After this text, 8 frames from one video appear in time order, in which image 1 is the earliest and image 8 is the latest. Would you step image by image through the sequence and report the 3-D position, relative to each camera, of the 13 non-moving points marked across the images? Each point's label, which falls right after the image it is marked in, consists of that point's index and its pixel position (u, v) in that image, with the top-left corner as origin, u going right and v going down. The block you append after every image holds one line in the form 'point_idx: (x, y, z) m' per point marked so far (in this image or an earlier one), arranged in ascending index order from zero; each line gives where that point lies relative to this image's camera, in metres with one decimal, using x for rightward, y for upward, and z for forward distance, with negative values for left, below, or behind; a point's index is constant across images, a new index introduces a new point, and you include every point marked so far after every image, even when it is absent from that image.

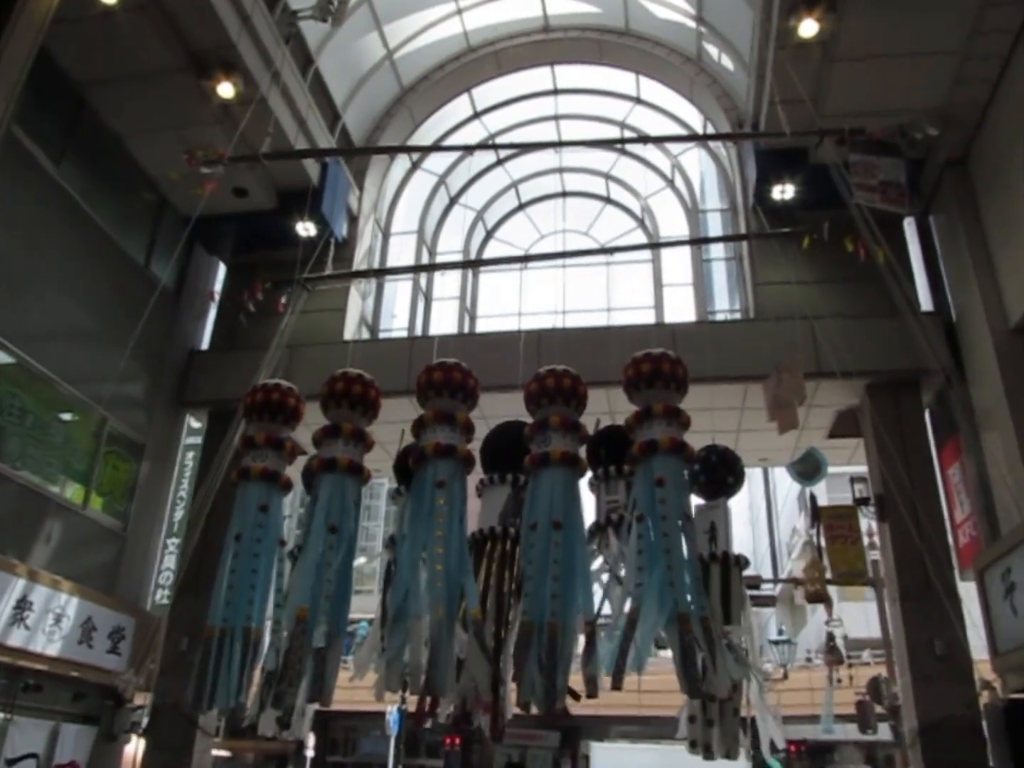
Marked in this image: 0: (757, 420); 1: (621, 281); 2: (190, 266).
0: (+1.6, -0.2, +7.1) m
1: (+0.8, +0.8, +7.6) m
2: (-2.2, +0.8, +7.1) m
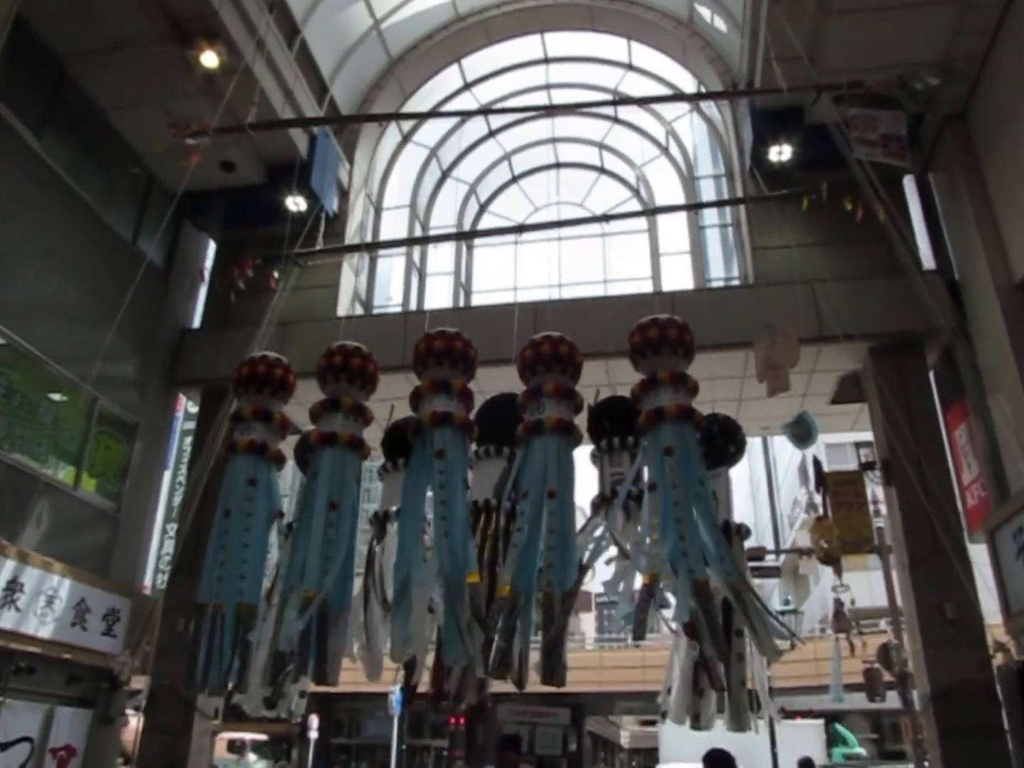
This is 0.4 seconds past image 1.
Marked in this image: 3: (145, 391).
0: (+1.6, 0.0, +7.0) m
1: (+0.8, +1.0, +7.5) m
2: (-2.2, +0.9, +7.0) m
3: (-2.3, 0.0, +6.6) m
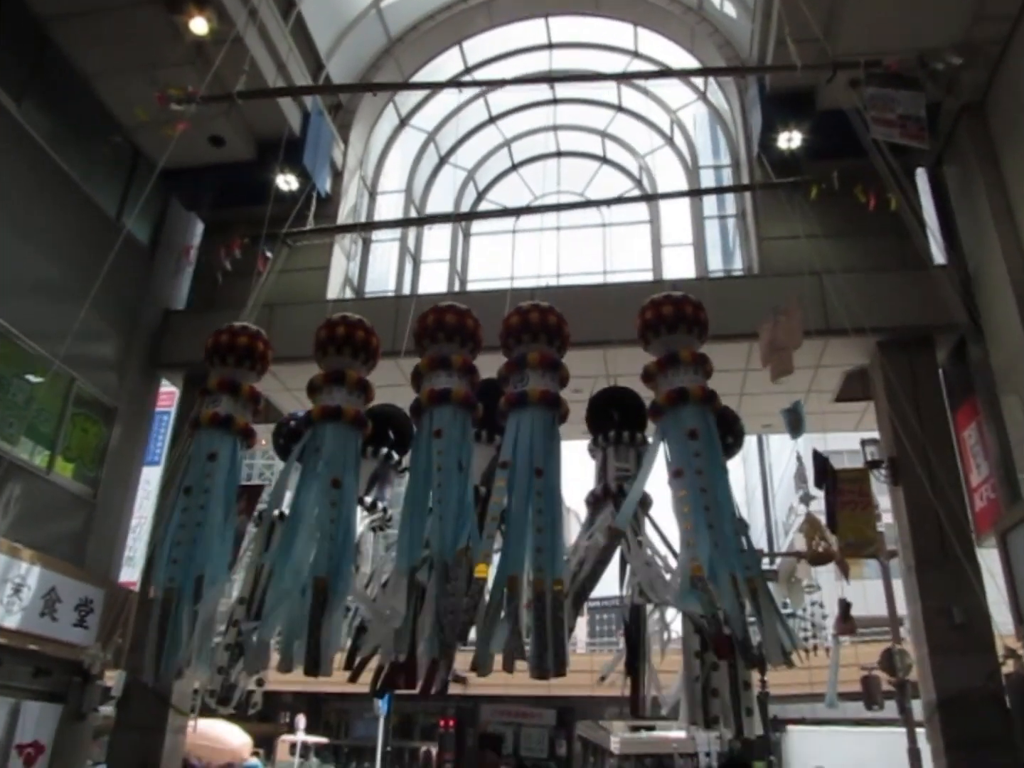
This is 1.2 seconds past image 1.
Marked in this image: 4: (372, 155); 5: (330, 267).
0: (+1.6, 0.0, +6.8) m
1: (+0.7, +1.0, +7.3) m
2: (-2.2, +1.0, +6.7) m
3: (-2.3, +0.1, +6.3) m
4: (-0.9, +1.5, +7.1) m
5: (-1.1, +0.7, +6.6) m
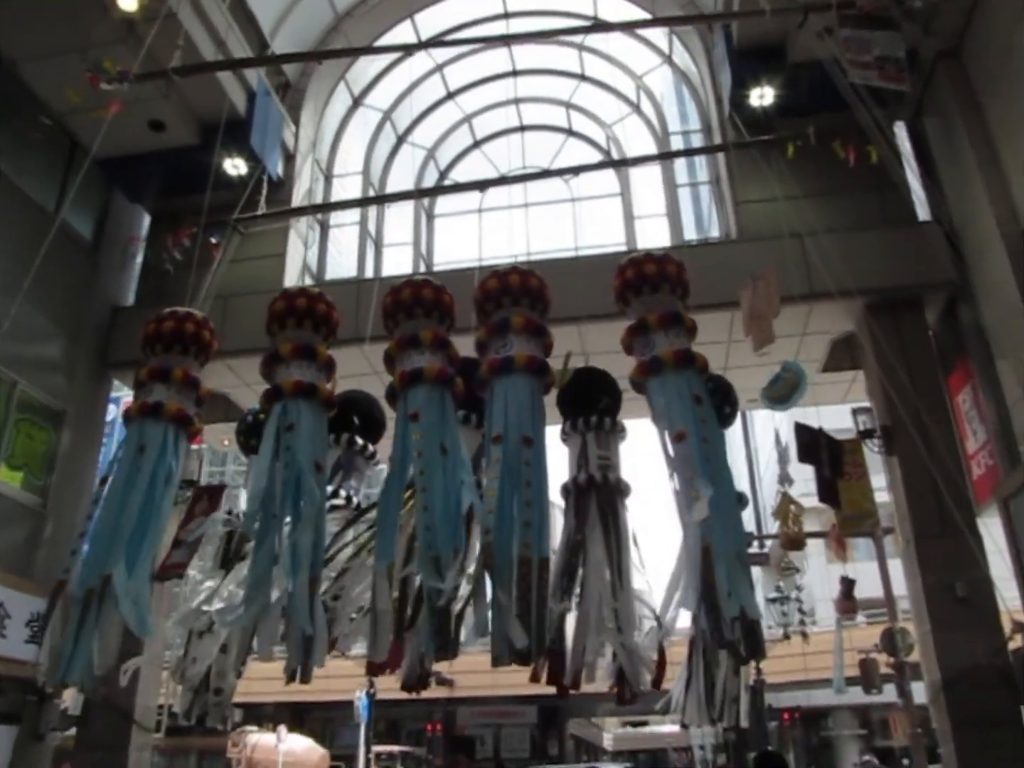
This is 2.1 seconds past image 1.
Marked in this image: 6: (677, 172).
0: (+1.4, +0.2, +6.4) m
1: (+0.5, +1.1, +7.0) m
2: (-2.4, +1.0, +6.4) m
3: (-2.5, +0.1, +6.0) m
4: (-1.2, +1.6, +6.8) m
5: (-1.3, +0.8, +6.3) m
6: (+1.1, +1.4, +6.8) m
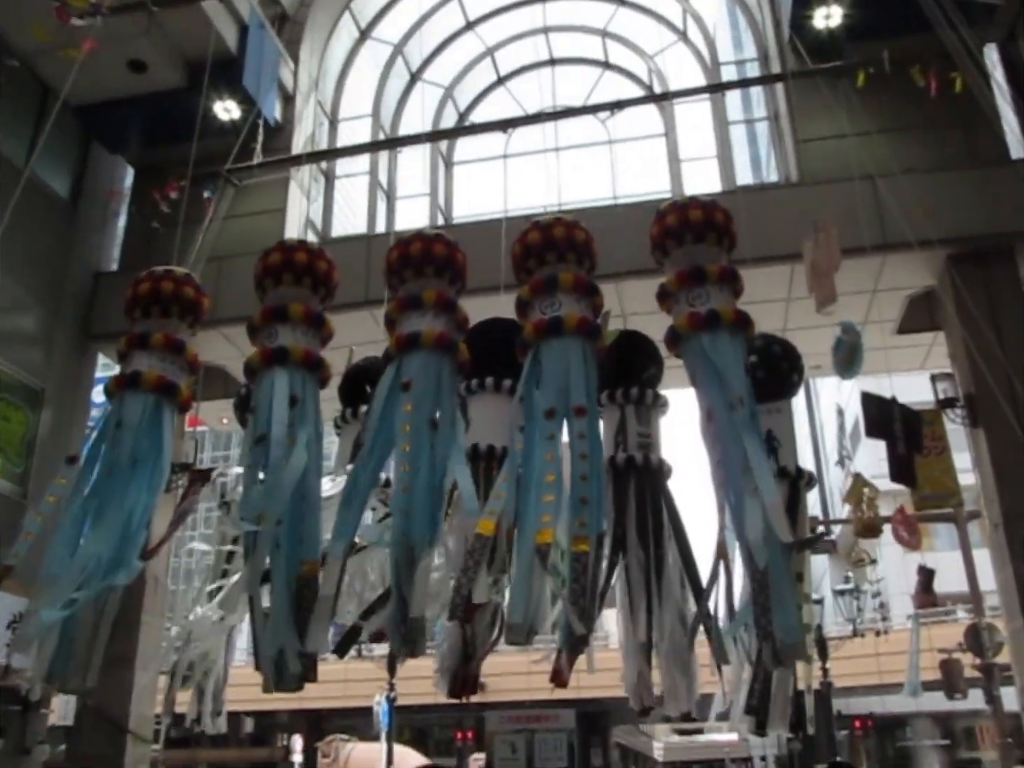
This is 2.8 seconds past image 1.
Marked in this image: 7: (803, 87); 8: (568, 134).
0: (+1.6, +0.4, +5.7) m
1: (+0.7, +1.3, +6.2) m
2: (-2.3, +1.2, +5.7) m
3: (-2.3, +0.2, +5.4) m
4: (-1.0, +1.8, +6.1) m
5: (-1.2, +0.9, +5.6) m
6: (+1.2, +1.6, +6.0) m
7: (+1.6, +1.6, +5.7) m
8: (+0.3, +1.5, +6.3) m
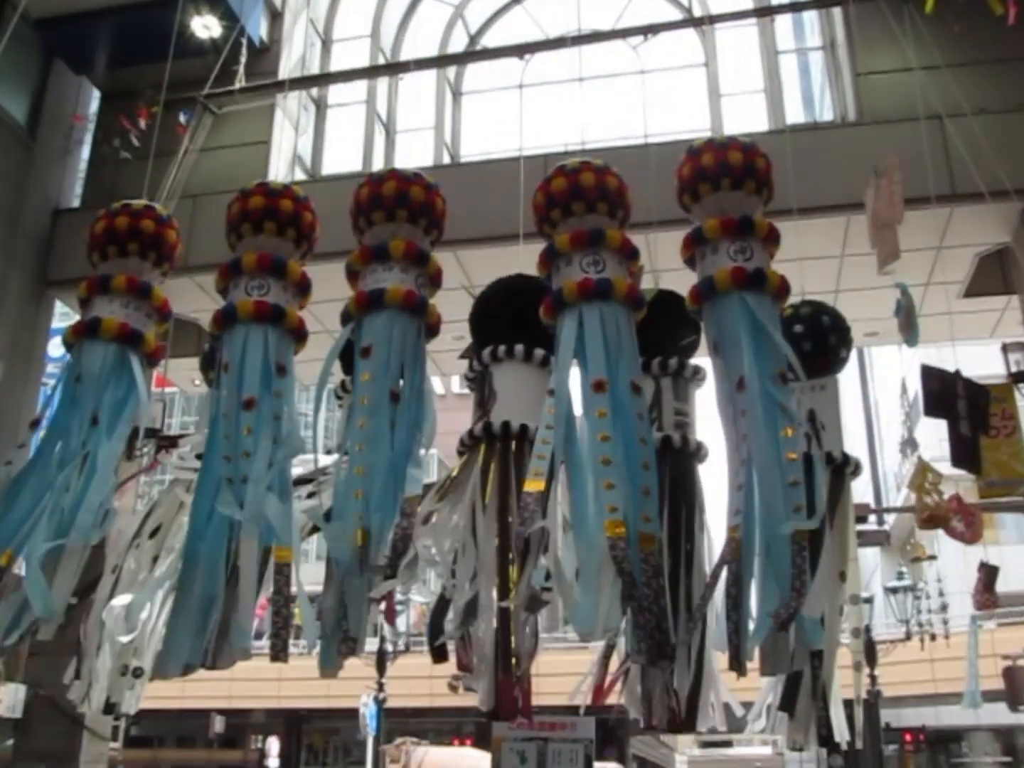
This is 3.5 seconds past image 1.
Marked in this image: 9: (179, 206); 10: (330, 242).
0: (+1.6, +0.5, +5.0) m
1: (+0.8, +1.5, +5.5) m
2: (-2.2, +1.4, +5.1) m
3: (-2.3, +0.4, +4.7) m
4: (-0.9, +2.0, +5.4) m
5: (-1.1, +1.1, +4.9) m
6: (+1.3, +1.7, +5.3) m
7: (+1.6, +1.7, +4.9) m
8: (+0.4, +1.7, +5.6) m
9: (-1.5, +0.8, +4.8) m
10: (-0.8, +0.7, +4.8) m
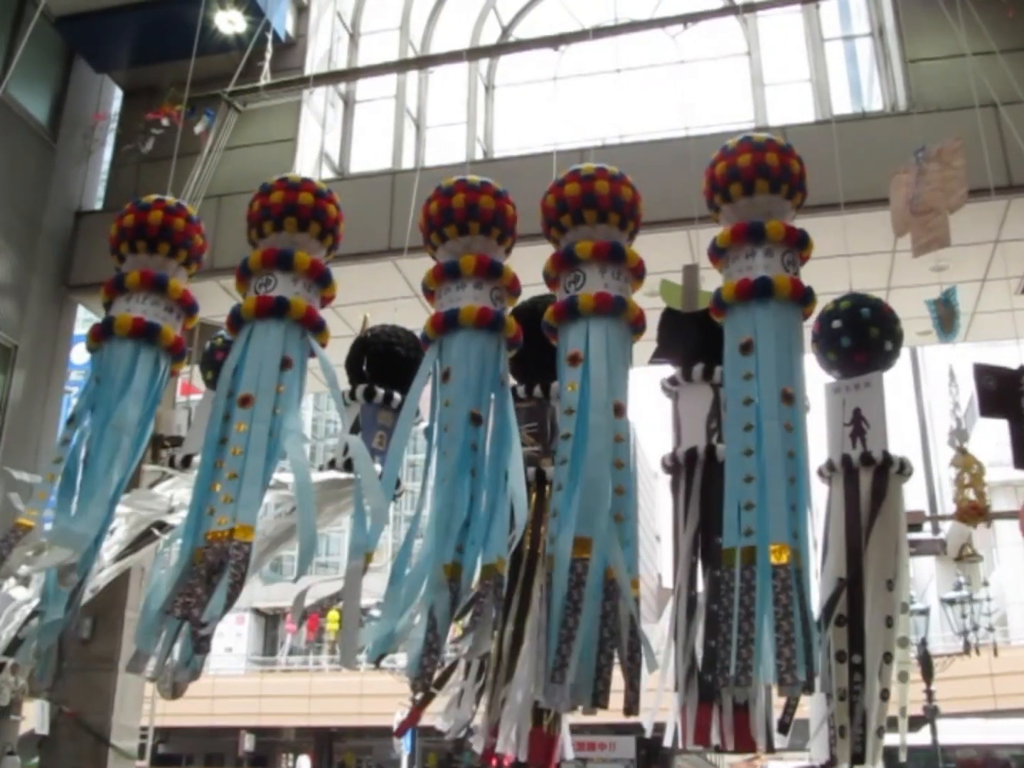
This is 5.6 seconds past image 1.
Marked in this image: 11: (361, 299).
0: (+1.8, +0.5, +4.8) m
1: (+0.9, +1.5, +5.3) m
2: (-2.0, +1.4, +4.9) m
3: (-2.1, +0.4, +4.6) m
4: (-0.8, +1.9, +5.2) m
5: (-1.0, +1.1, +4.7) m
6: (+1.5, +1.7, +5.1) m
7: (+1.8, +1.7, +4.7) m
8: (+0.6, +1.7, +5.4) m
9: (-1.4, +0.8, +4.6) m
10: (-0.7, +0.6, +4.7) m
11: (-0.7, +0.4, +5.0) m
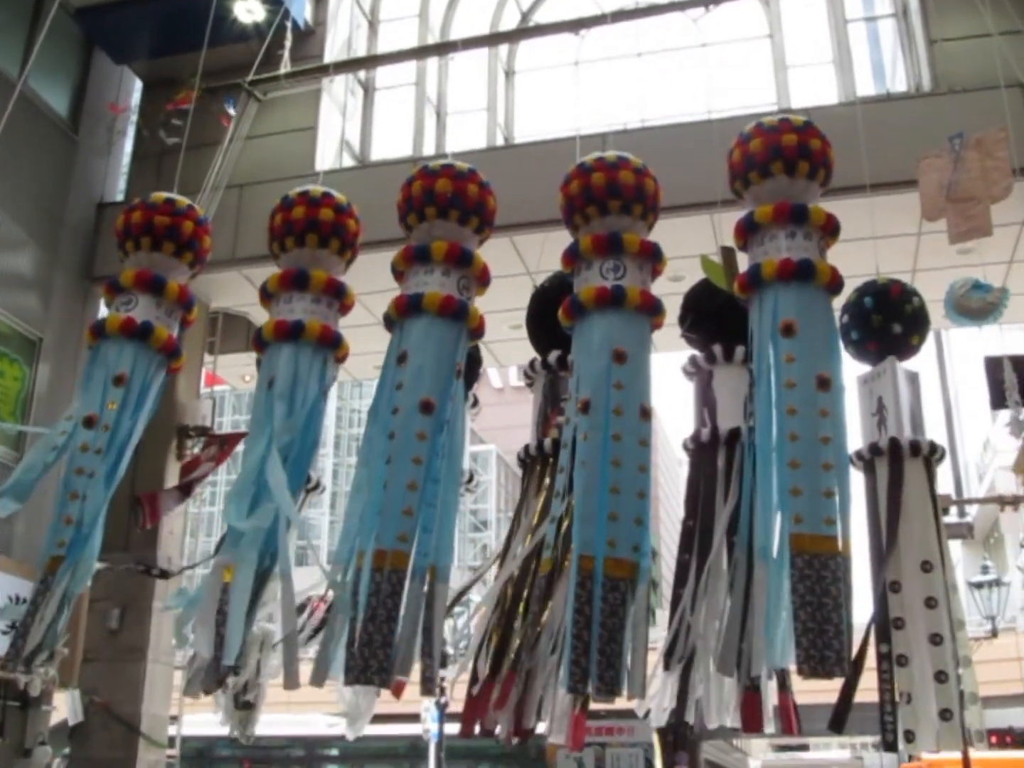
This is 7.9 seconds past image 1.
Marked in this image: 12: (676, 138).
0: (+1.9, +0.6, +4.7) m
1: (+1.0, +1.6, +5.2) m
2: (-2.0, +1.4, +4.9) m
3: (-2.0, +0.4, +4.6) m
4: (-0.7, +2.0, +5.2) m
5: (-0.9, +1.1, +4.7) m
6: (+1.6, +1.8, +5.1) m
7: (+1.9, +1.8, +4.7) m
8: (+0.7, +1.8, +5.4) m
9: (-1.3, +0.8, +4.6) m
10: (-0.6, +0.7, +4.7) m
11: (-0.6, +0.5, +5.0) m
12: (+0.7, +1.0, +4.6) m
